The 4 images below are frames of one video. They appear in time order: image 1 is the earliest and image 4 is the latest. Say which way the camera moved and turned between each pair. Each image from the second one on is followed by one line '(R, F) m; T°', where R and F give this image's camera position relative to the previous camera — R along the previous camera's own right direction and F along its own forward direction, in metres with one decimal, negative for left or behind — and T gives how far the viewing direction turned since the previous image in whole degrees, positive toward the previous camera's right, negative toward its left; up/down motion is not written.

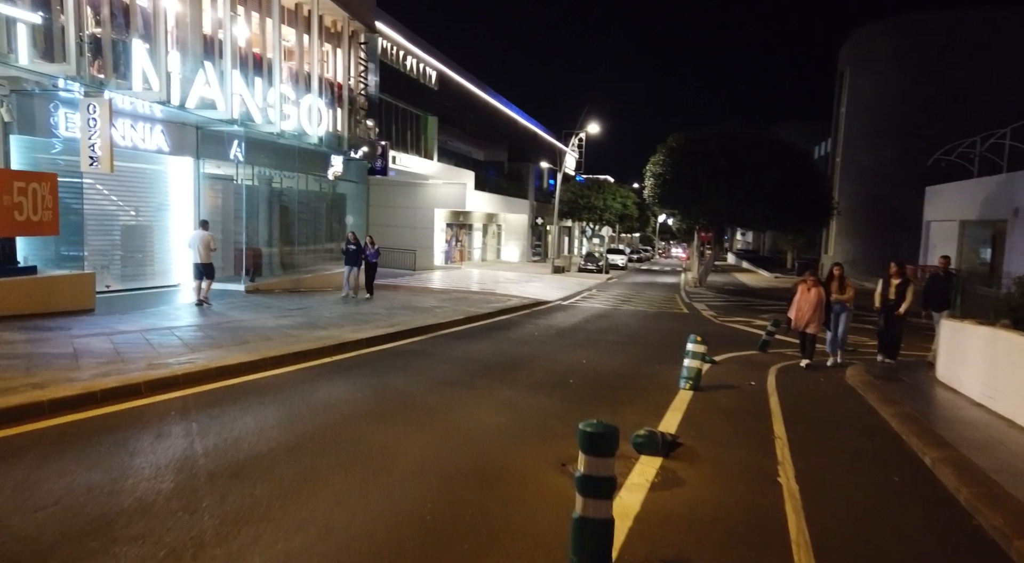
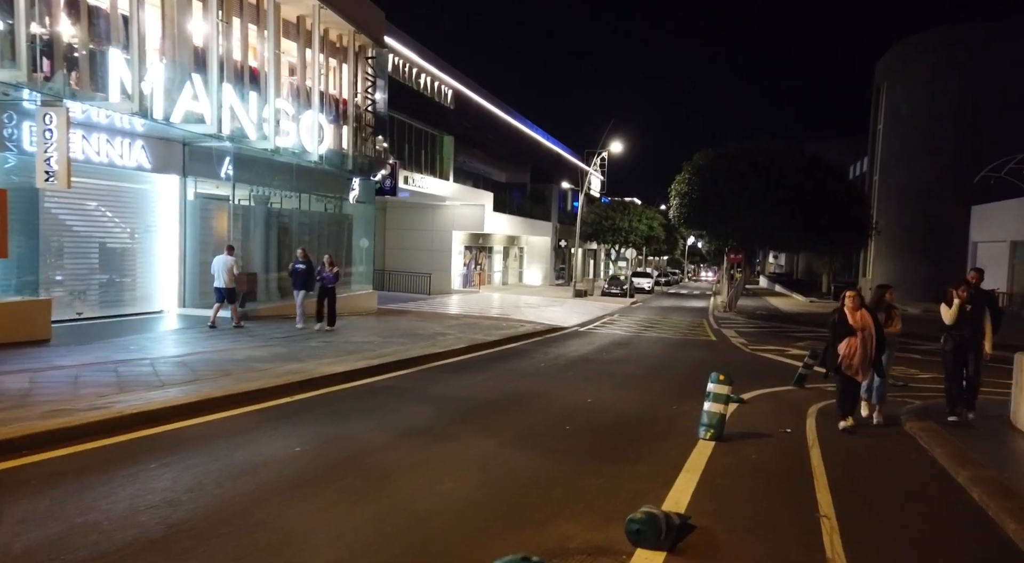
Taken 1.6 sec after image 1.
(+0.5, +1.3) m; -3°
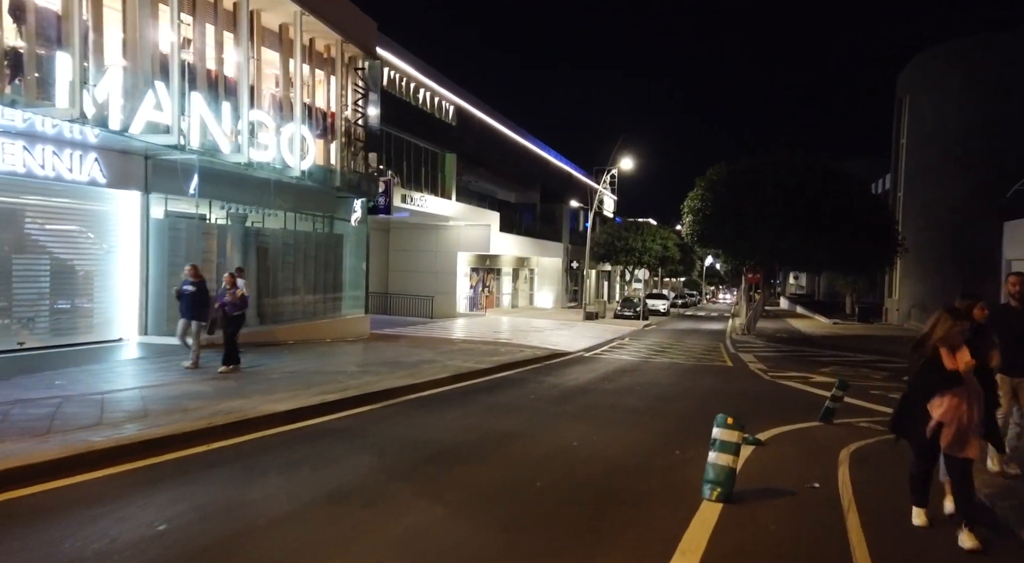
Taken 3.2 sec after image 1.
(+0.6, +1.3) m; -2°
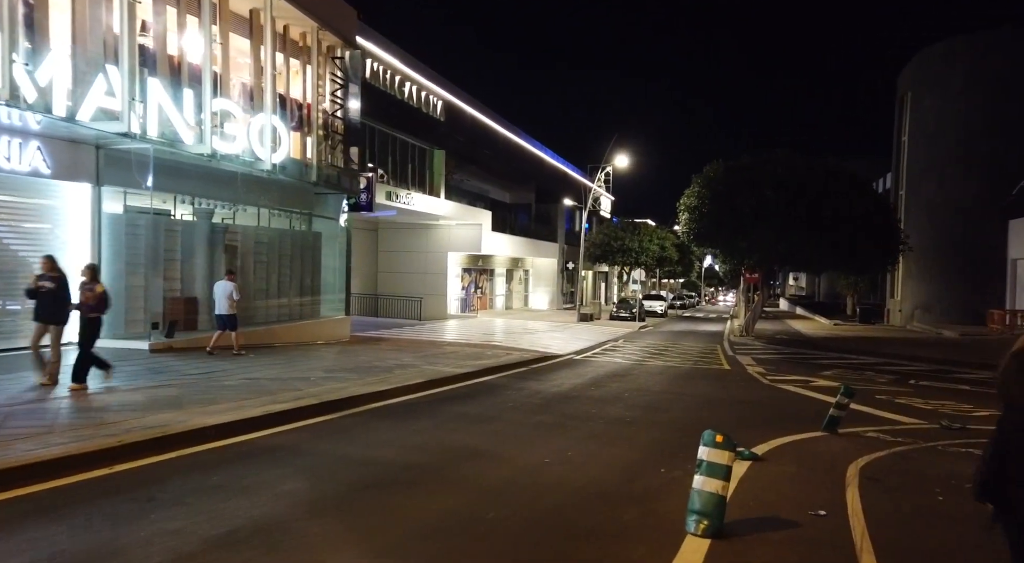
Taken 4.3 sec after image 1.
(+0.4, +0.9) m; 0°
